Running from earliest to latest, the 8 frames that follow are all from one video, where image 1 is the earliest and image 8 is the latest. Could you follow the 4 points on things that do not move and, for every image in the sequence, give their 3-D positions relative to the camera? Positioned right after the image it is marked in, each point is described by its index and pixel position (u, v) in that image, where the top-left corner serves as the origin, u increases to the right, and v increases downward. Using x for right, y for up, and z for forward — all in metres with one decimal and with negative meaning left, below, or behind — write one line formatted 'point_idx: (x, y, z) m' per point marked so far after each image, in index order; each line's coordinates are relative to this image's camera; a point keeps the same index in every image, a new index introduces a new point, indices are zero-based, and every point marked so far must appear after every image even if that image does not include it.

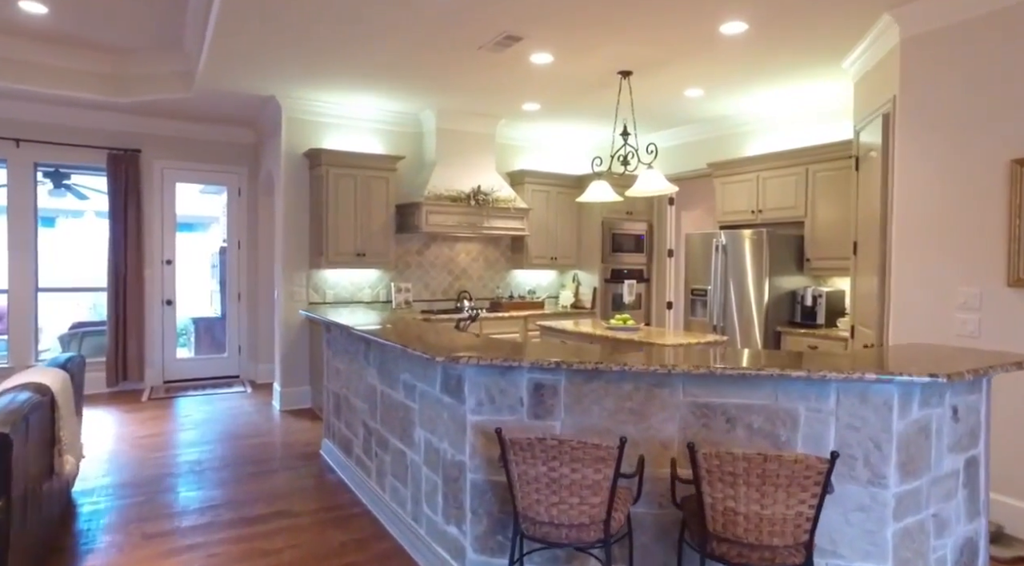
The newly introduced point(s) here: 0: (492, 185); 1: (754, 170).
0: (-0.2, +1.0, +6.7) m
1: (+2.2, +1.0, +6.1) m
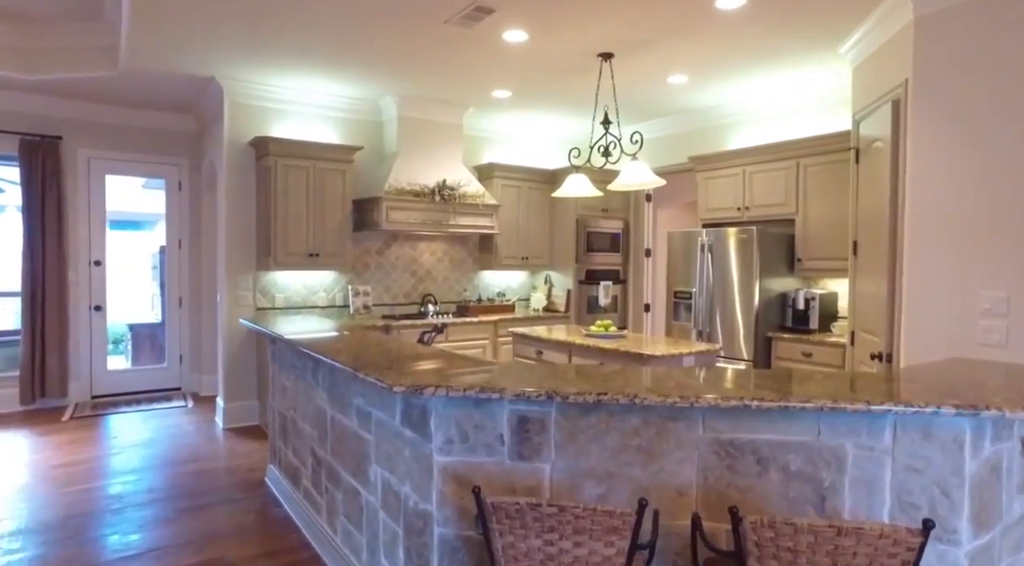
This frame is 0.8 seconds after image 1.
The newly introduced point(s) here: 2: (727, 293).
0: (-0.5, +1.0, +6.2) m
1: (+2.0, +1.0, +5.8) m
2: (+1.8, -0.1, +5.4) m
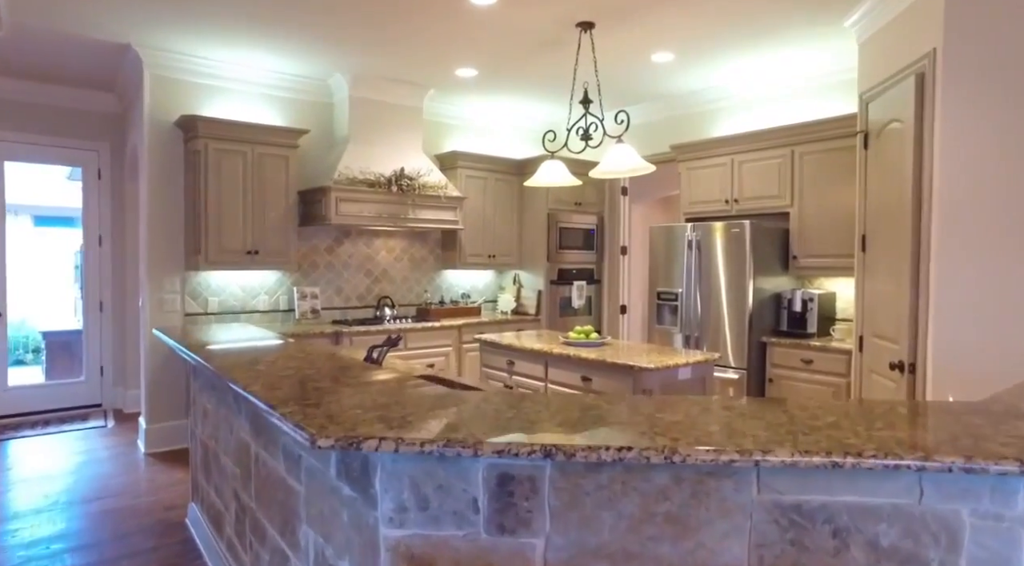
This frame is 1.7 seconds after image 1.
0: (-0.8, +1.0, +5.6) m
1: (+1.7, +1.0, +5.3) m
2: (+1.5, -0.1, +5.0) m
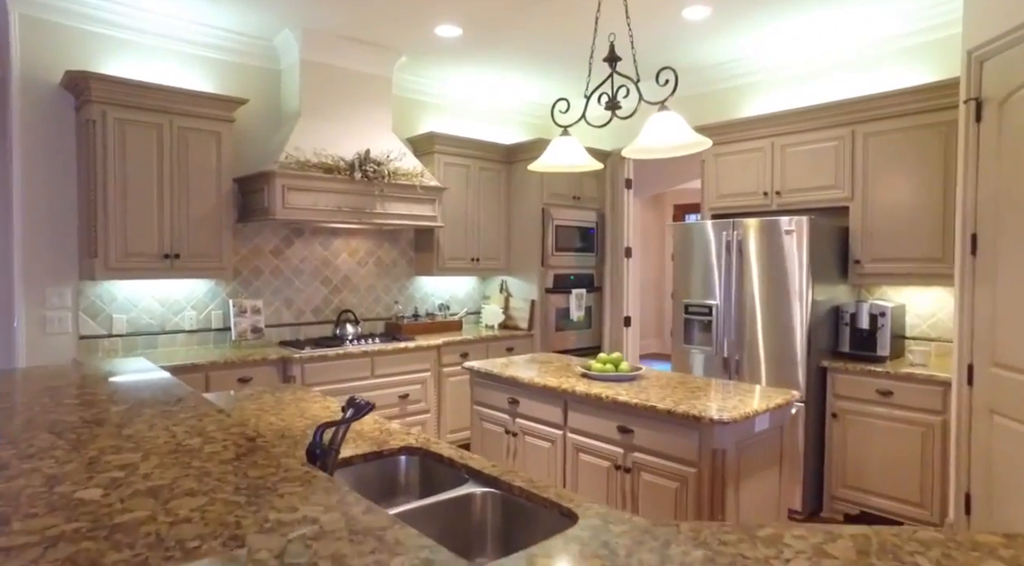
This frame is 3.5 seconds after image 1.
0: (-0.8, +0.9, +4.5) m
1: (+1.6, +1.0, +4.3) m
2: (+1.5, -0.2, +4.0) m
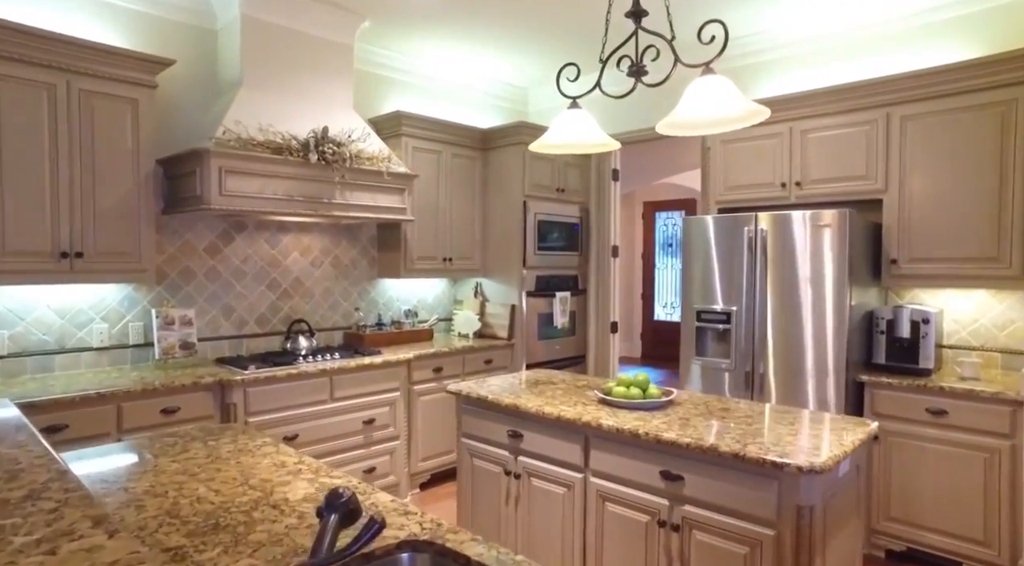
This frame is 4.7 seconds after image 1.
0: (-0.9, +0.9, +3.8) m
1: (+1.6, +0.9, +3.8) m
2: (+1.4, -0.2, +3.5) m
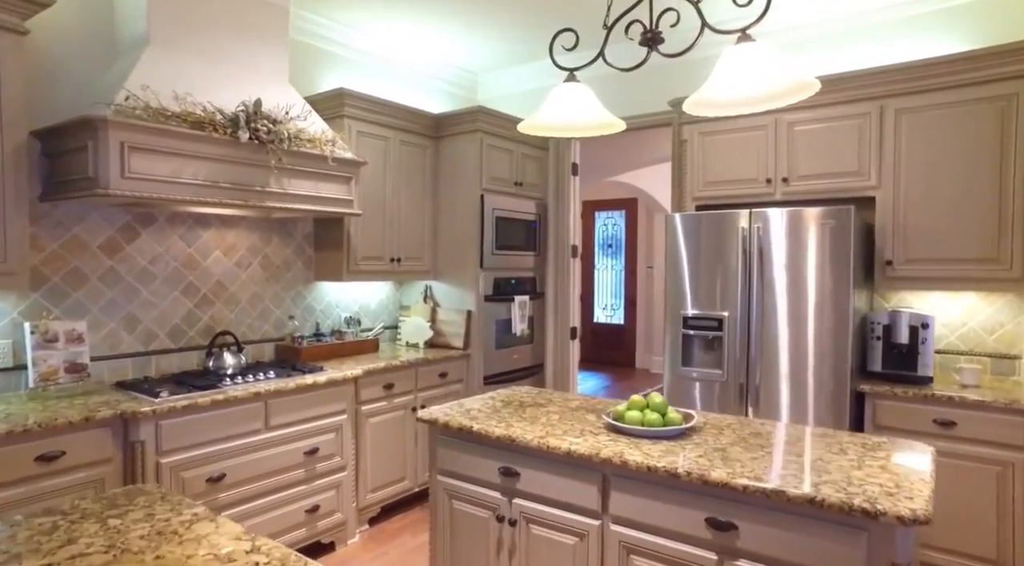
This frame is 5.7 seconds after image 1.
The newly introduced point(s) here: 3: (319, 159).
0: (-1.1, +0.8, +3.2) m
1: (+1.4, +0.9, +3.6) m
2: (+1.3, -0.2, +3.2) m
3: (-0.9, +0.6, +3.2) m
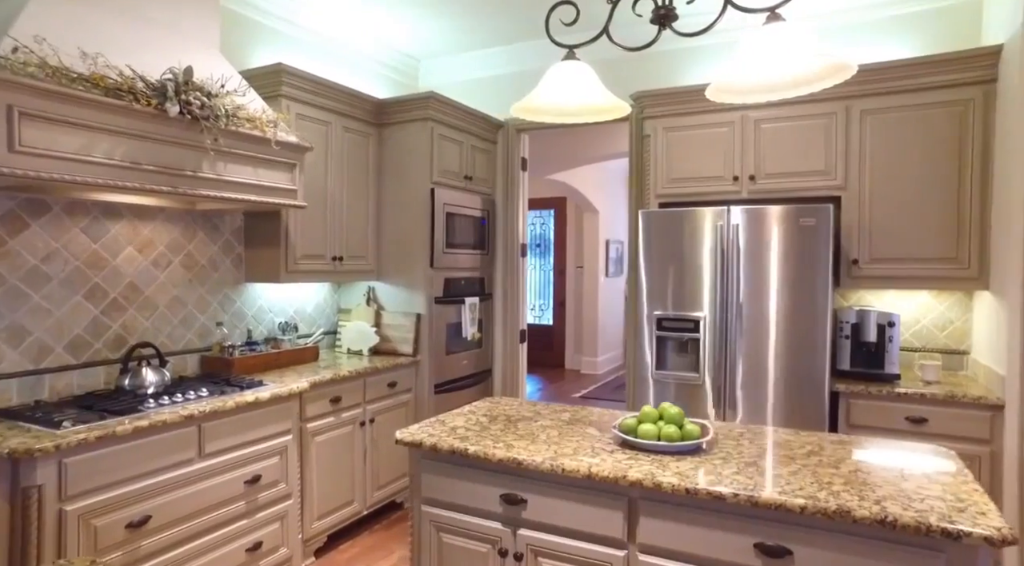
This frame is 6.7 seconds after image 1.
0: (-1.2, +0.8, +2.8) m
1: (+1.2, +0.9, +3.5) m
2: (+1.2, -0.2, +3.1) m
3: (-1.1, +0.6, +2.8) m
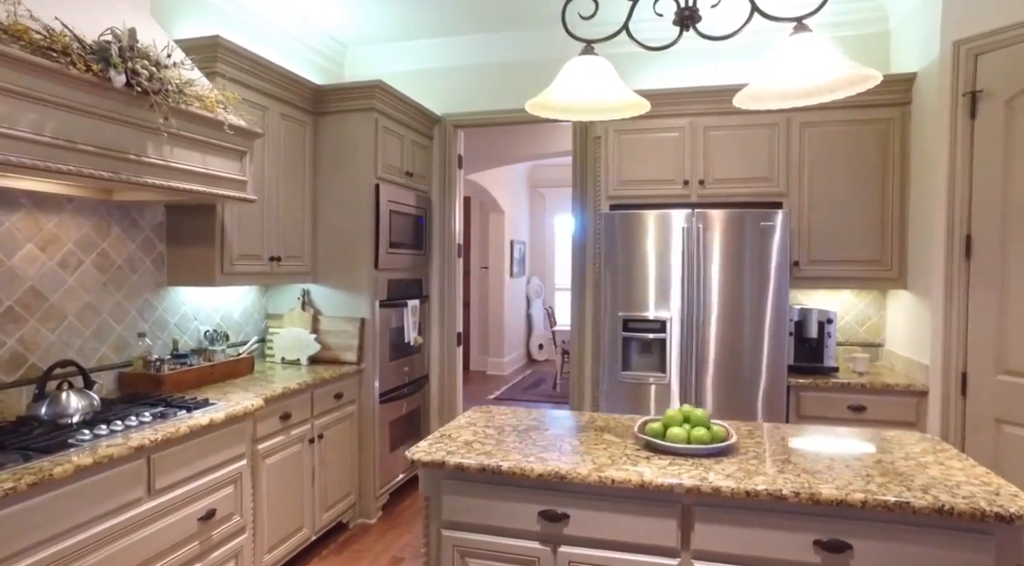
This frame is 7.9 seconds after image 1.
0: (-1.2, +0.8, +2.4) m
1: (+0.9, +0.9, +3.6) m
2: (+1.0, -0.2, +3.2) m
3: (-1.1, +0.6, +2.4) m
